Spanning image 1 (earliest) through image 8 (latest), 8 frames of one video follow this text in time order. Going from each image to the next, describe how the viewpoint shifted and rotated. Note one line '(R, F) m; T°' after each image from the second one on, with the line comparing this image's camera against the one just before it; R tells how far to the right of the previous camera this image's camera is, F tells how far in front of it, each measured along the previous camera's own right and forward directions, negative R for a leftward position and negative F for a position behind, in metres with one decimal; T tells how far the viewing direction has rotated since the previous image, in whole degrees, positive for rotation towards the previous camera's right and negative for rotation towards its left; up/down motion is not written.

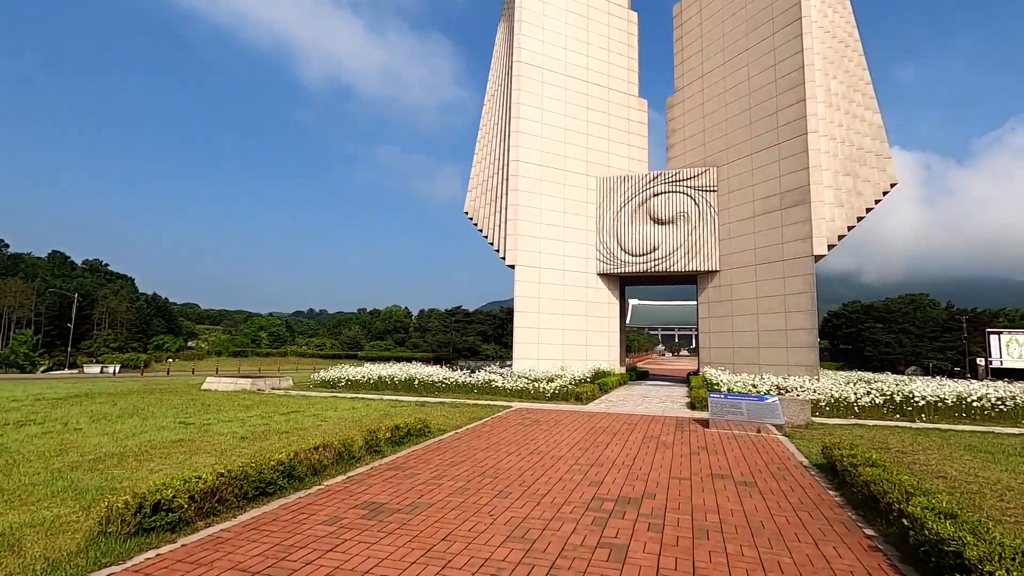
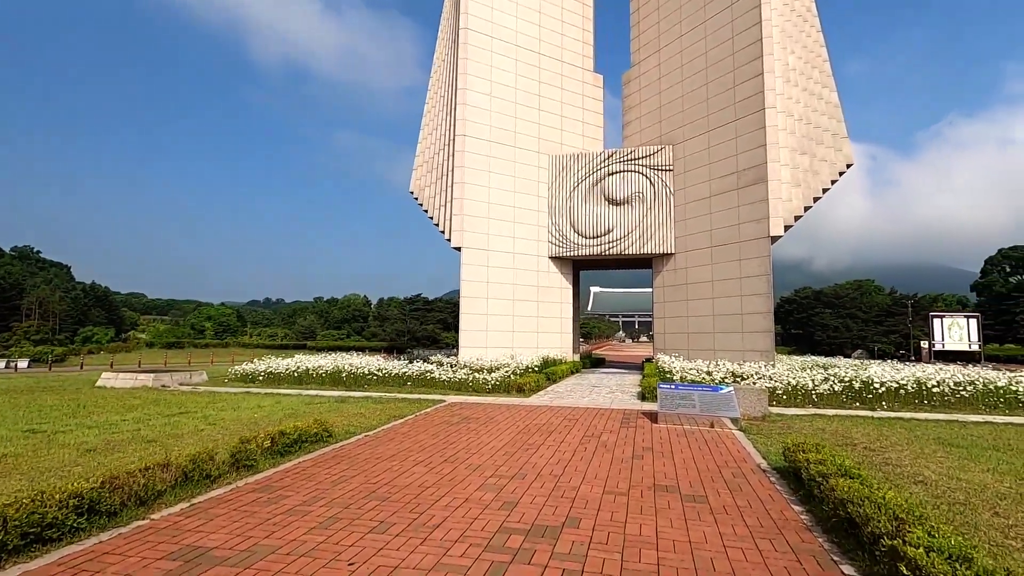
(+0.6, +1.2) m; +4°
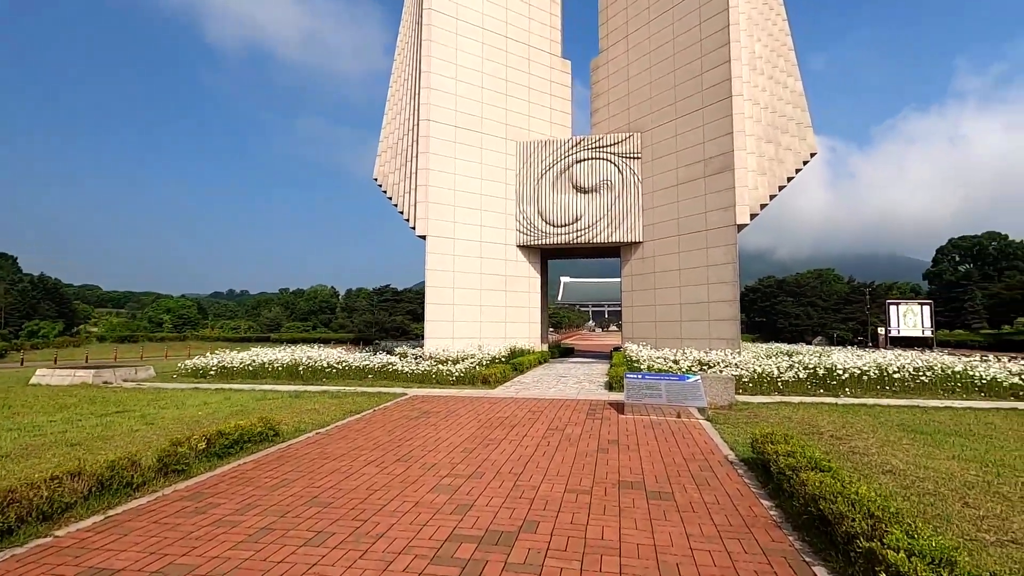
(+0.1, +0.3) m; +3°
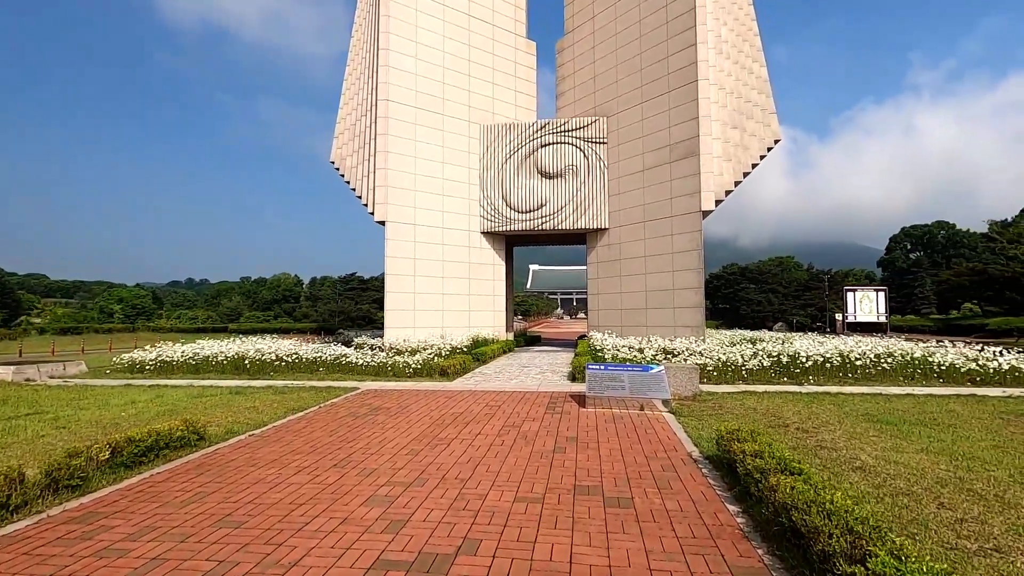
(+0.2, +0.5) m; +3°
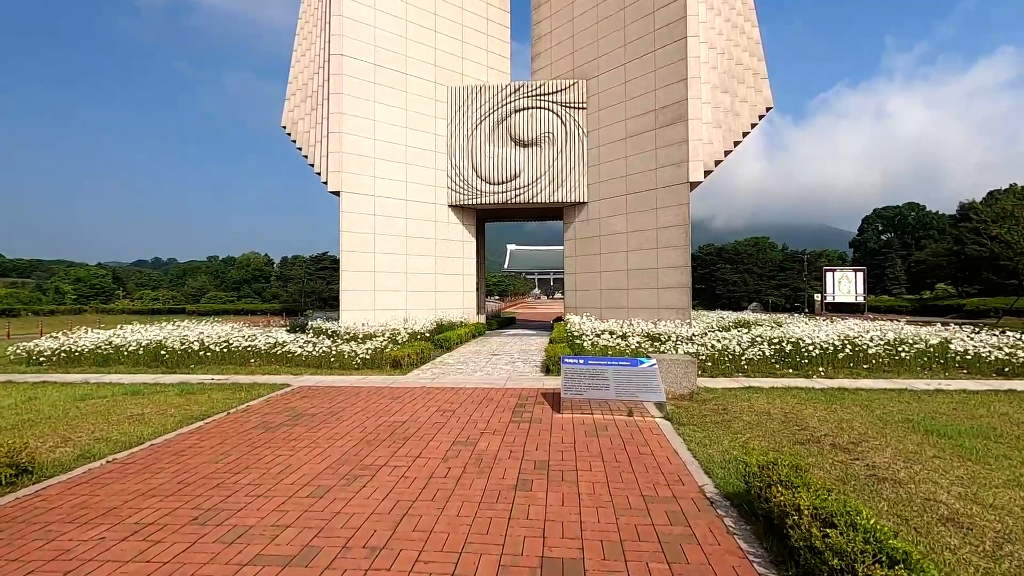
(+0.2, +1.5) m; +2°
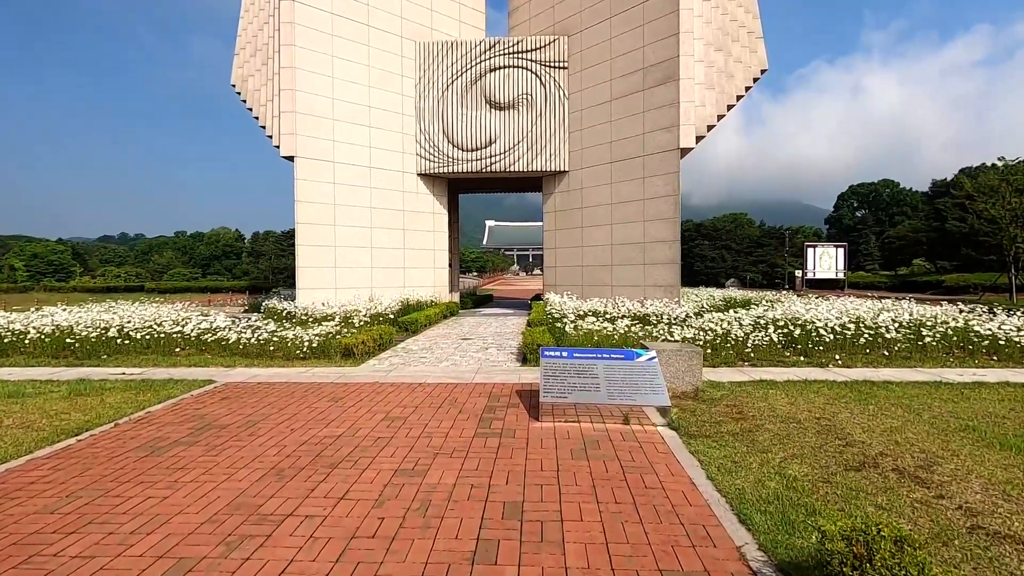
(+0.1, +1.3) m; +2°
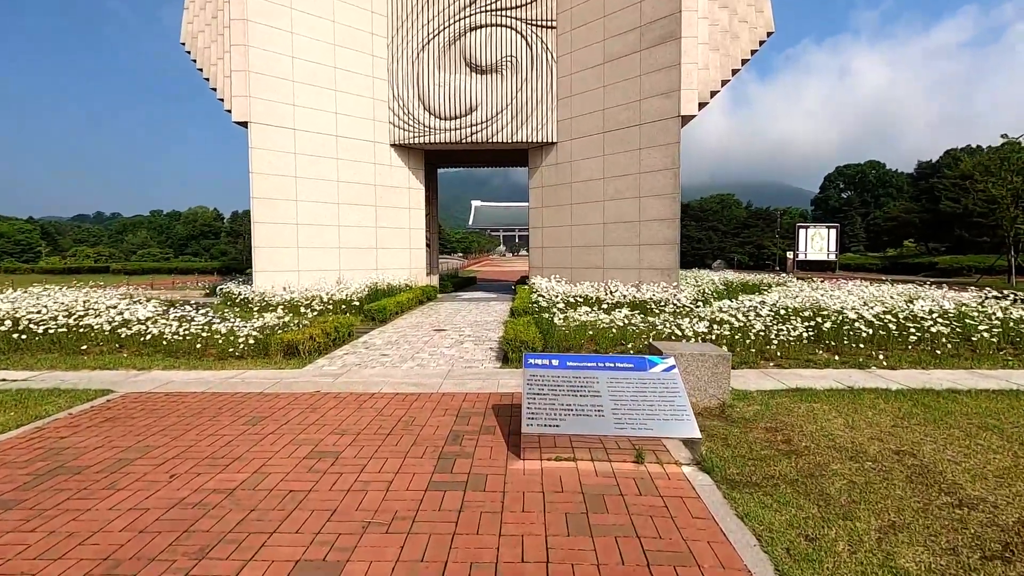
(+0.1, +1.3) m; +1°
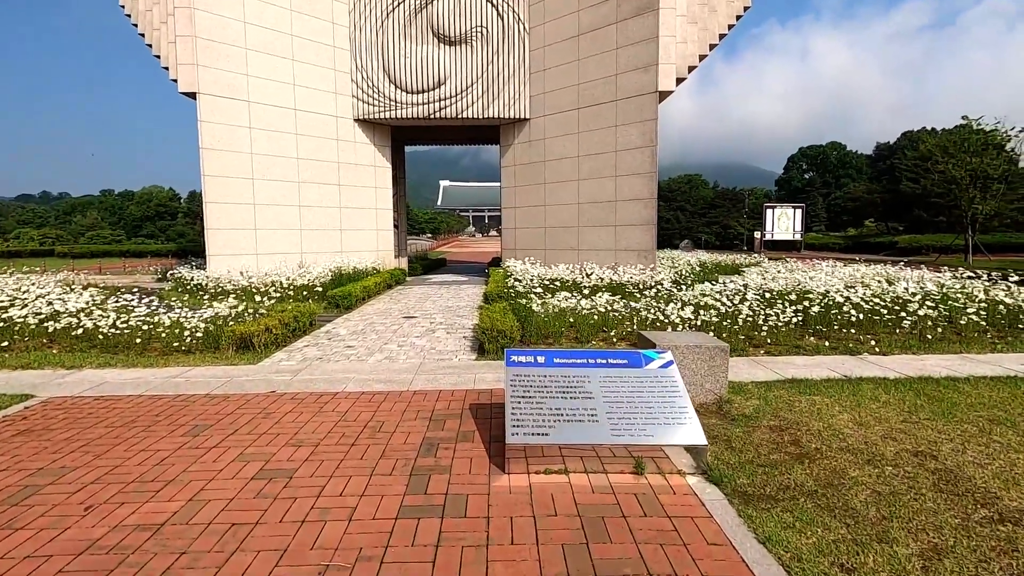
(-0.1, +0.5) m; +3°
